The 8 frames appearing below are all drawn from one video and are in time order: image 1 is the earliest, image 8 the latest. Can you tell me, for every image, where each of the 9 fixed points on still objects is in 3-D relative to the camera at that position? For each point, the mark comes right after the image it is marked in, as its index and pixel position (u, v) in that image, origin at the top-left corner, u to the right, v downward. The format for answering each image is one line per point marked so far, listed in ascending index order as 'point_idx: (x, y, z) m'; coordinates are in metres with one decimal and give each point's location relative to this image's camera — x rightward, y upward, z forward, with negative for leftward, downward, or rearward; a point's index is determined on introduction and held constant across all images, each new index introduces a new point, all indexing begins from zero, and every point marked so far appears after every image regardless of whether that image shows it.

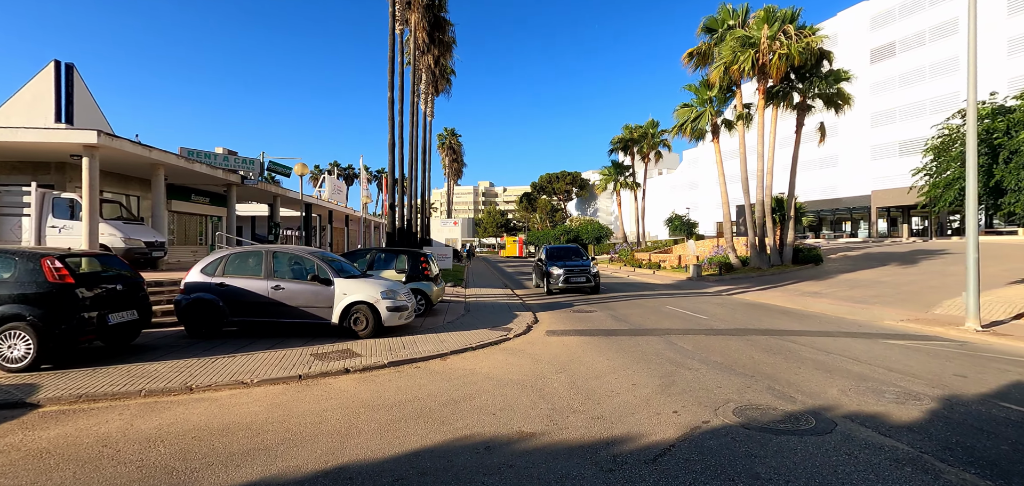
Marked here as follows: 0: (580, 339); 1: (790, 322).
0: (+1.5, -2.1, +8.9) m
1: (+7.2, -2.0, +10.8) m
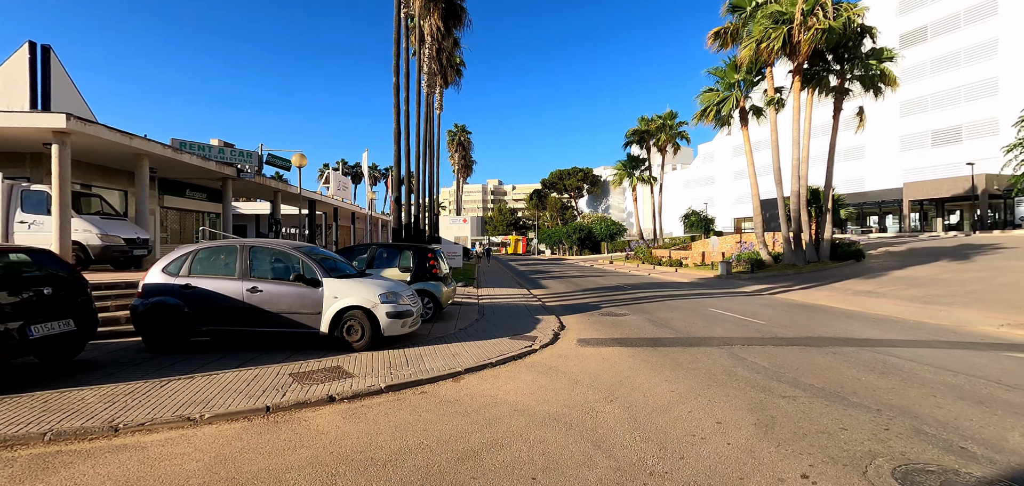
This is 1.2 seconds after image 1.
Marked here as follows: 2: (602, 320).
0: (+1.9, -1.9, +7.3) m
1: (+7.7, -1.8, +9.1) m
2: (+2.2, -1.9, +10.1) m
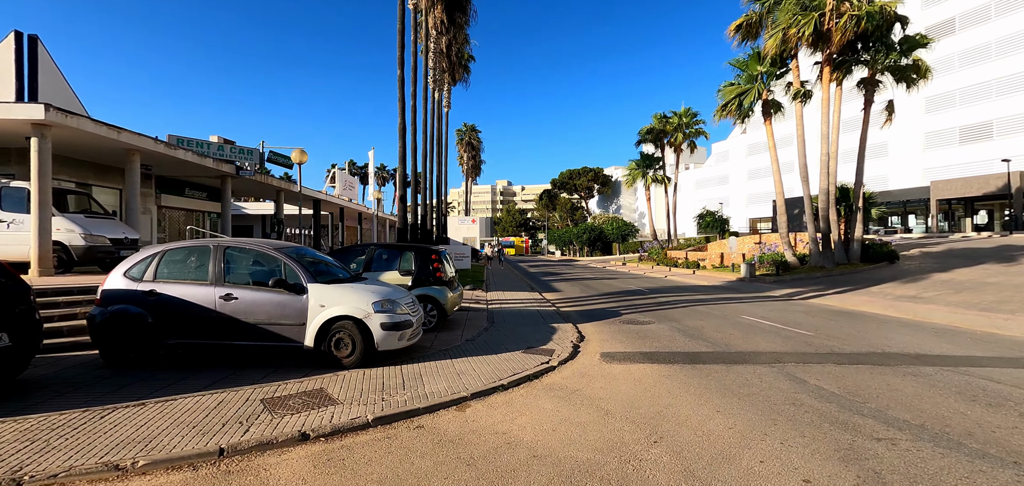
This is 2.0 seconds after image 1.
0: (+2.1, -1.9, +6.3) m
1: (+8.0, -1.8, +7.9) m
2: (+2.4, -1.9, +9.0) m
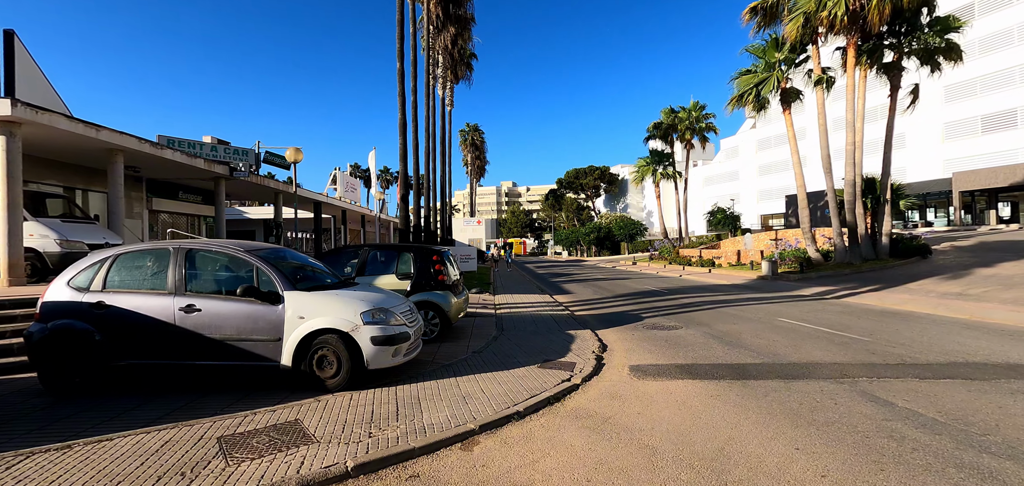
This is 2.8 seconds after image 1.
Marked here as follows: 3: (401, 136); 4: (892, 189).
0: (+2.3, -1.8, +5.3) m
1: (+8.2, -1.7, +6.8) m
2: (+2.7, -1.8, +8.0) m
3: (-5.0, +4.9, +18.7) m
4: (+17.8, +2.5, +19.5) m
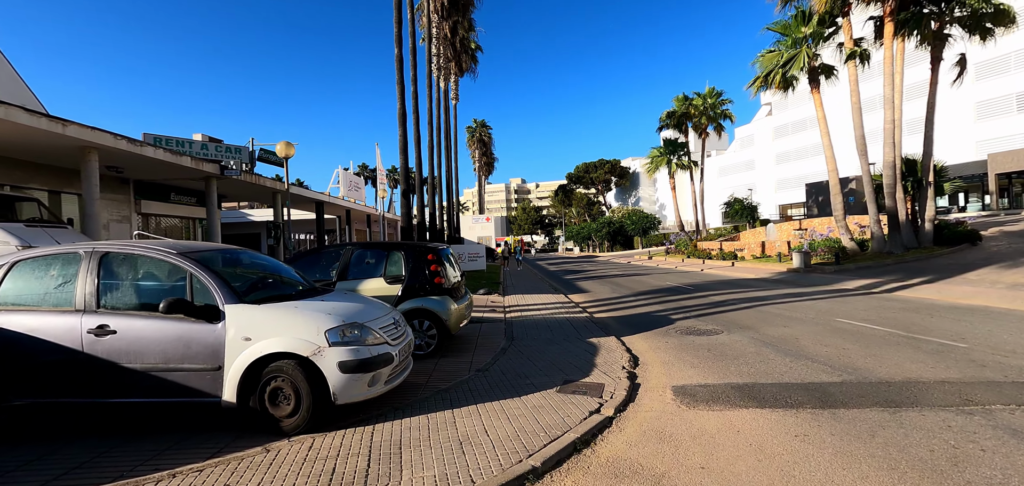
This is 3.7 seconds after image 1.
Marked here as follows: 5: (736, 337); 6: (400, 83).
0: (+2.5, -1.7, +4.0) m
1: (+8.3, -1.4, +5.4) m
2: (+2.9, -1.7, +6.7) m
3: (-4.7, +4.9, +17.6) m
4: (+18.2, +3.1, +17.8) m
5: (+3.9, -1.6, +7.2) m
6: (-4.9, +6.9, +17.8) m
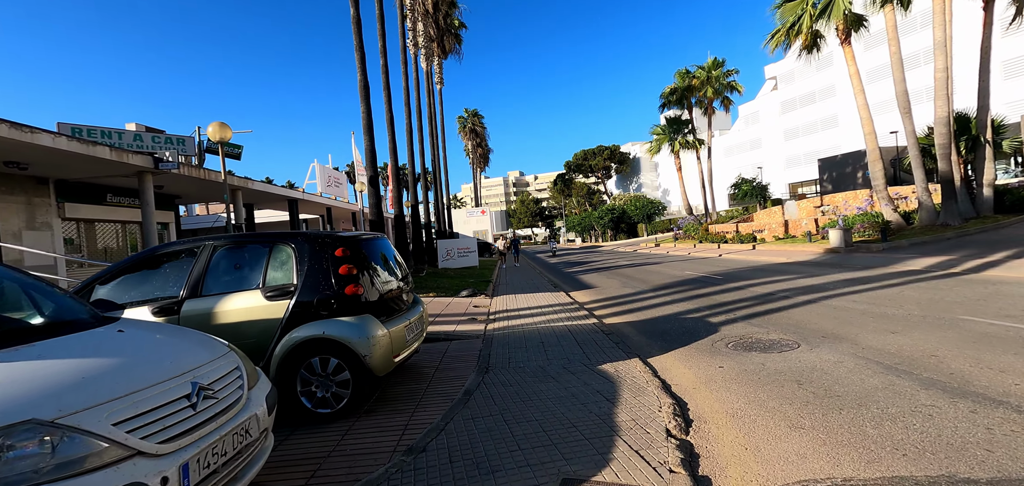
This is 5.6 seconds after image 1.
0: (+2.1, -1.4, +1.5) m
1: (+8.0, -0.8, +2.9) m
2: (+2.5, -1.3, +4.2) m
3: (-5.2, +5.0, +15.0) m
4: (+17.7, +4.3, +15.2) m
5: (+3.5, -1.2, +4.7) m
6: (-5.5, +7.0, +15.2) m
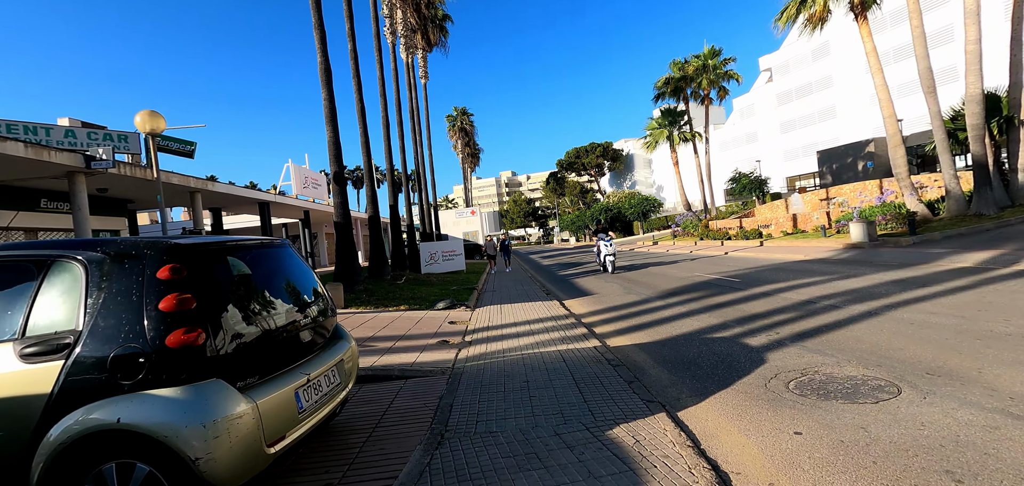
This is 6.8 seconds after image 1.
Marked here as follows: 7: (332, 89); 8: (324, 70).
0: (+1.9, -1.4, -0.2) m
1: (+7.7, -0.7, +1.3) m
2: (+2.3, -1.3, +2.6) m
3: (-5.8, +4.9, +13.3) m
4: (+17.1, +4.6, +13.7) m
5: (+3.3, -1.2, +3.0) m
6: (-6.1, +6.8, +13.4) m
7: (-5.6, +4.8, +13.3) m
8: (-5.9, +5.5, +13.5) m
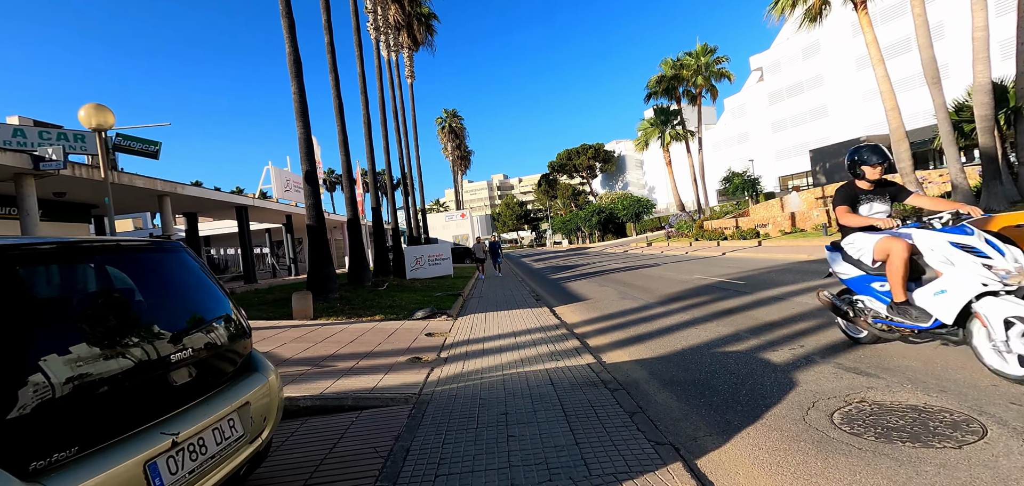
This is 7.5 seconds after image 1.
0: (+1.7, -1.4, -1.0) m
1: (+7.6, -0.6, +0.6) m
2: (+2.1, -1.3, +1.7) m
3: (-6.2, +4.7, +12.4) m
4: (+16.7, +4.7, +13.2) m
5: (+3.1, -1.1, +2.2) m
6: (-6.6, +6.6, +12.6) m
7: (-6.1, +4.6, +12.4) m
8: (-6.4, +5.3, +12.6) m
